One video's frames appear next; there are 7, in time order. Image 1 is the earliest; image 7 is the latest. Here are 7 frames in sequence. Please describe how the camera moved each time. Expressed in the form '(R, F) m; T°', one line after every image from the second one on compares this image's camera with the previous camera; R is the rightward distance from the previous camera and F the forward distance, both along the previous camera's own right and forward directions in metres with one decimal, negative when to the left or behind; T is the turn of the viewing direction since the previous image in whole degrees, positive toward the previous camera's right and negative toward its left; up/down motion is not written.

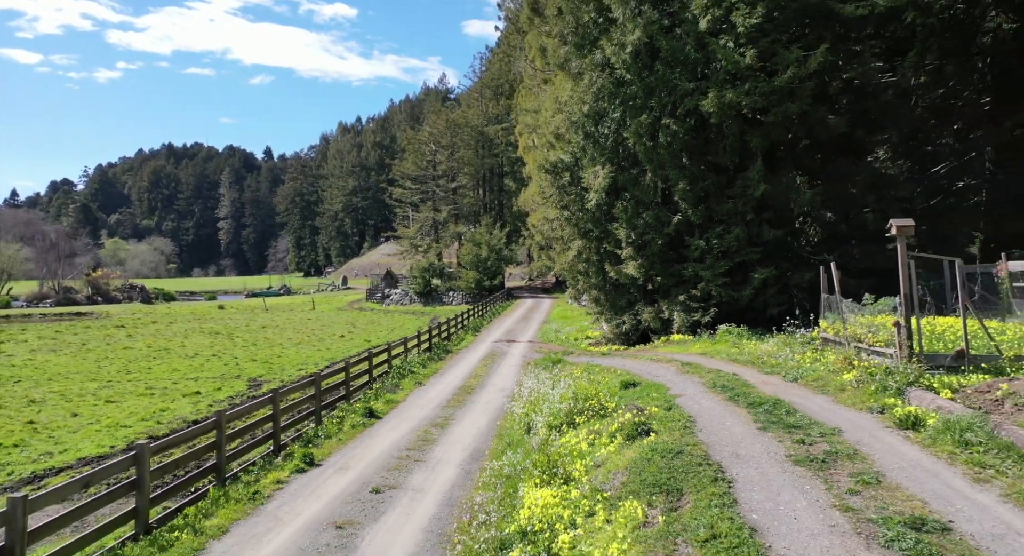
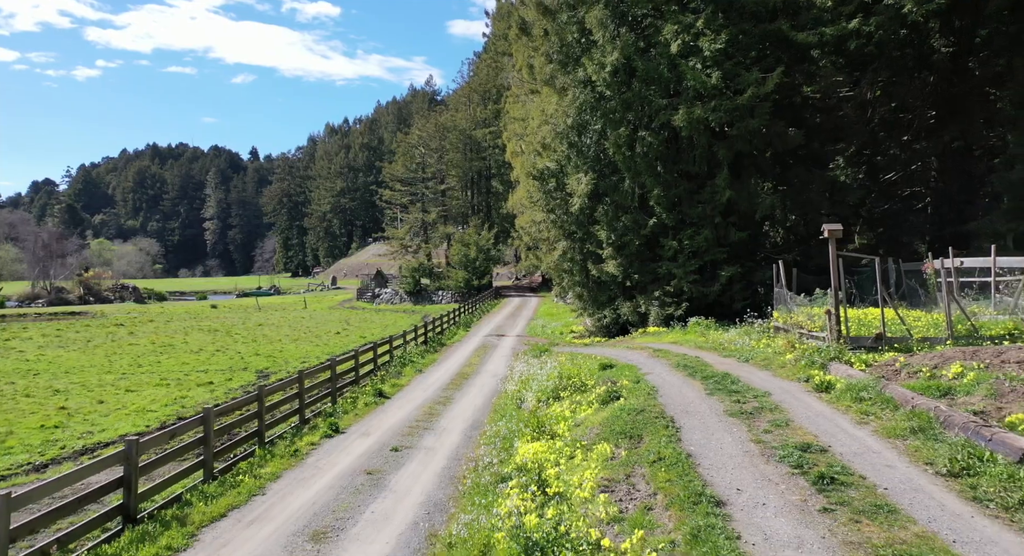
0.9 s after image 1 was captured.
(-0.2, -2.7) m; +1°
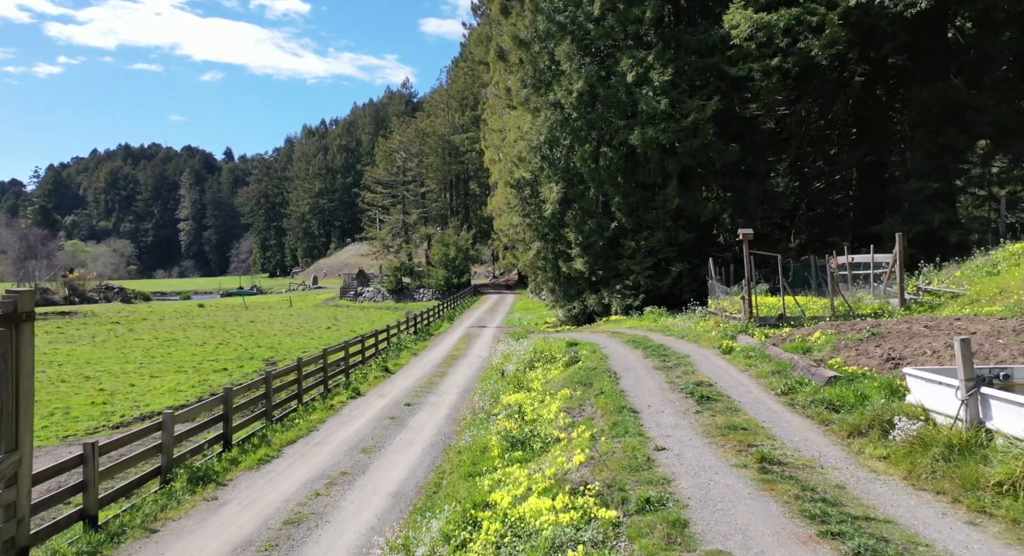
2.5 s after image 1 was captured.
(-0.2, -4.7) m; +2°
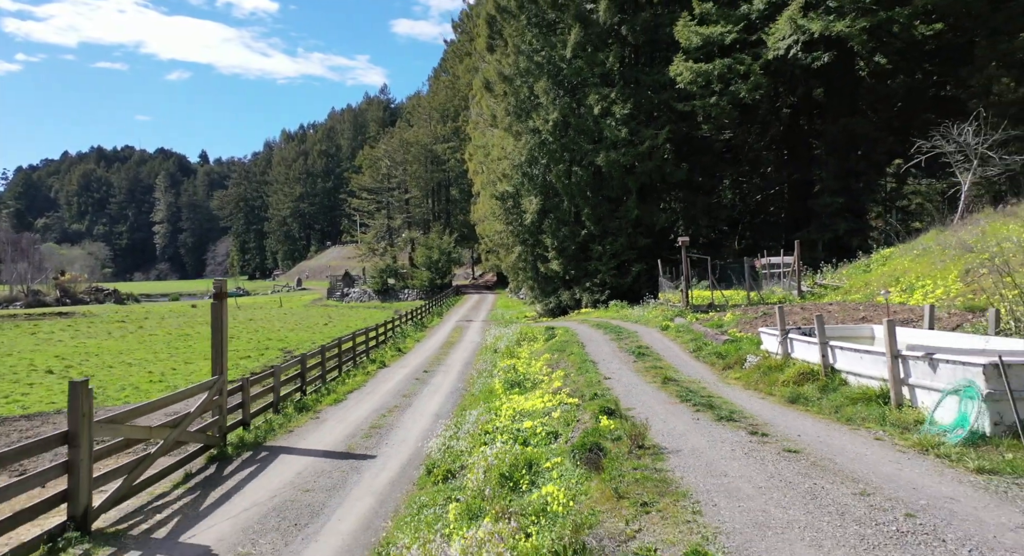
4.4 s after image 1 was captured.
(-0.6, -6.3) m; +2°
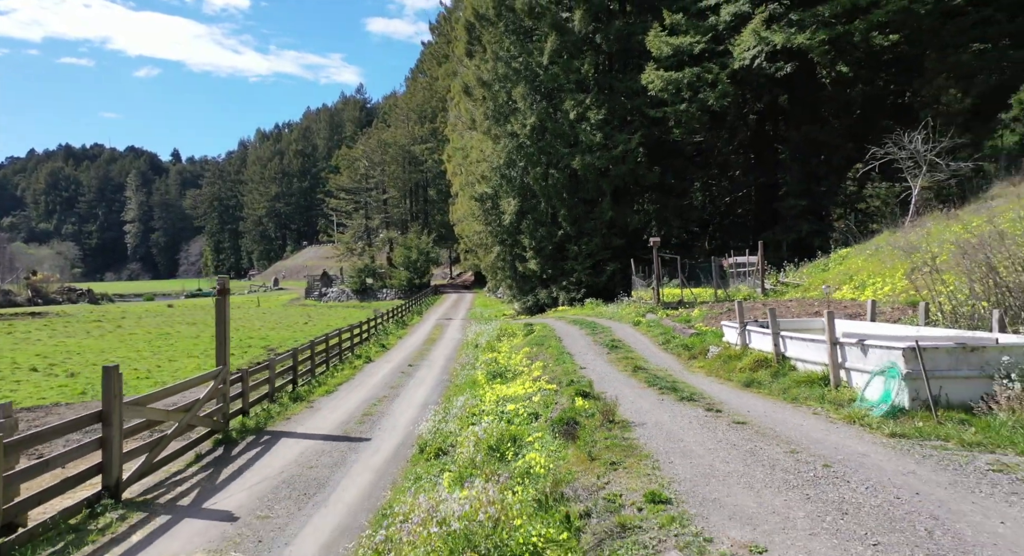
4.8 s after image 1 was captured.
(-0.1, -1.4) m; +2°
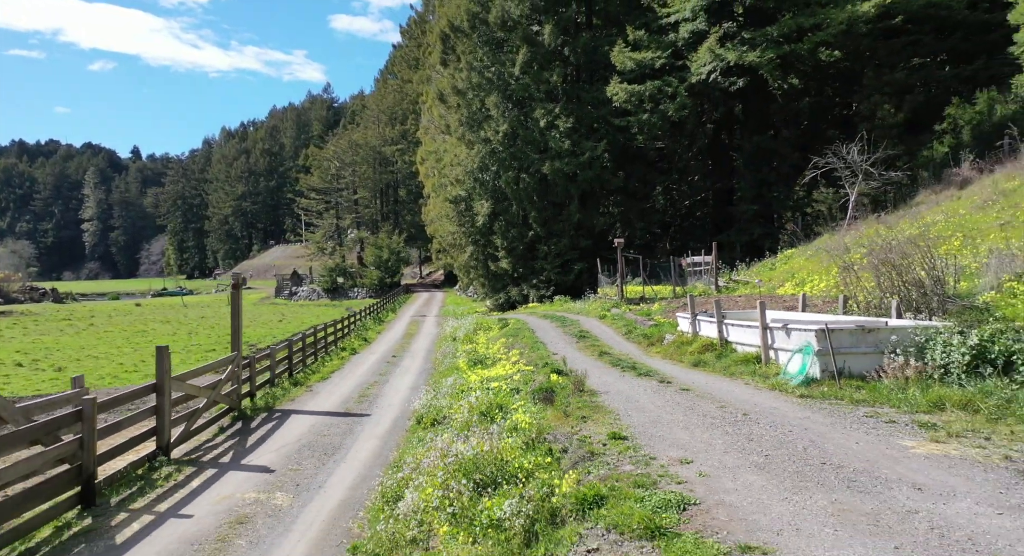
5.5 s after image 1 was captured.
(-0.4, -2.3) m; +2°
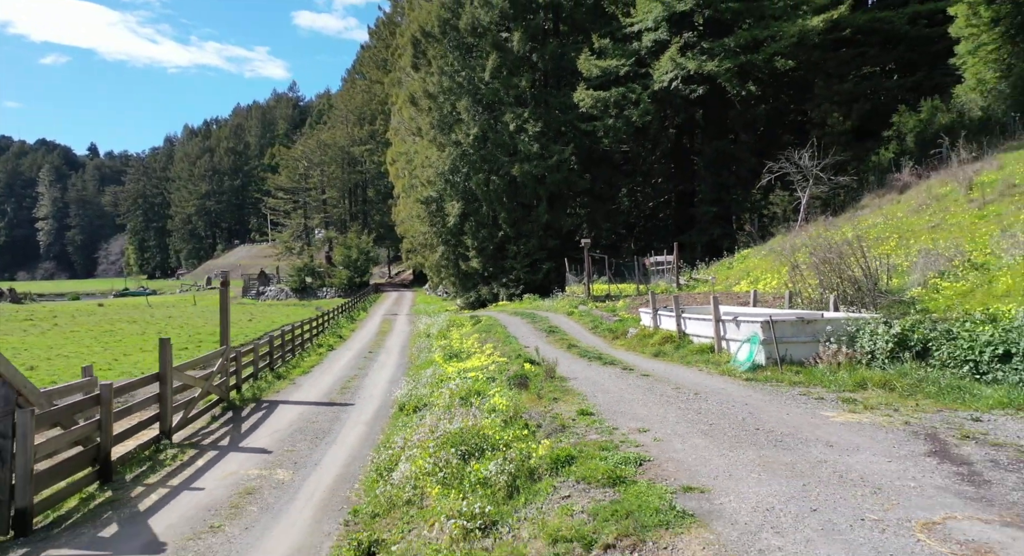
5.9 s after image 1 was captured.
(-0.2, -1.3) m; +2°
